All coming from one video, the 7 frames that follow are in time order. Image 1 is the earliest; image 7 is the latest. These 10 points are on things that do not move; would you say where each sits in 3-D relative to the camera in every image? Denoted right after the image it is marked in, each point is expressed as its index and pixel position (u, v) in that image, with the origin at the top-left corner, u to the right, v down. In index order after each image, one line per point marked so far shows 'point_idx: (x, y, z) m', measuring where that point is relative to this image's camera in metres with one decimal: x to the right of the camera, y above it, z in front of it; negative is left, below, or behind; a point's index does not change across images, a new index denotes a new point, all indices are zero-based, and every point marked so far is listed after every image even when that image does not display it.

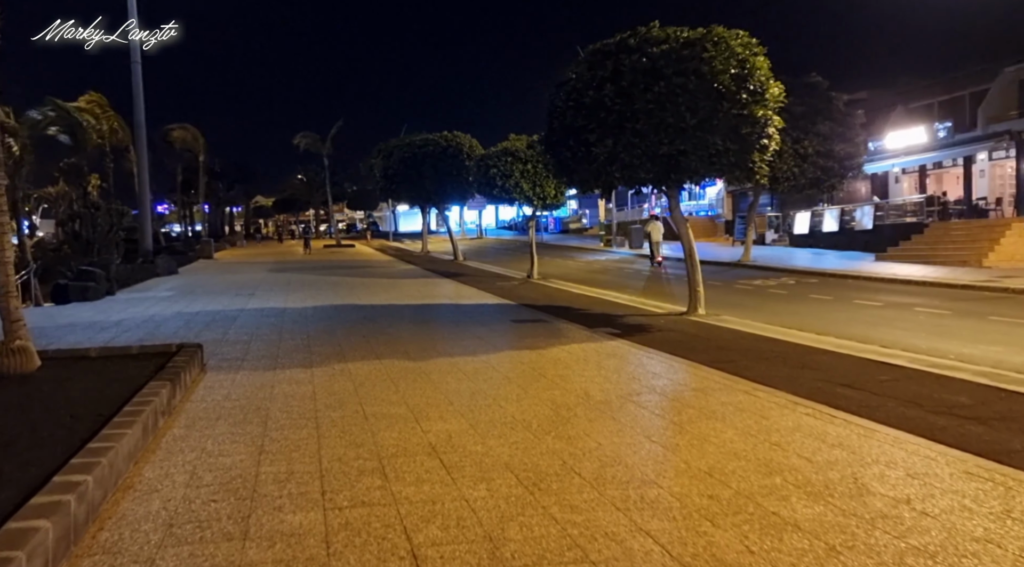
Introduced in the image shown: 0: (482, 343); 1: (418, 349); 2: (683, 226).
0: (-0.5, -1.0, +10.9) m
1: (-1.4, -1.0, +10.2) m
2: (+3.7, +1.2, +14.1) m
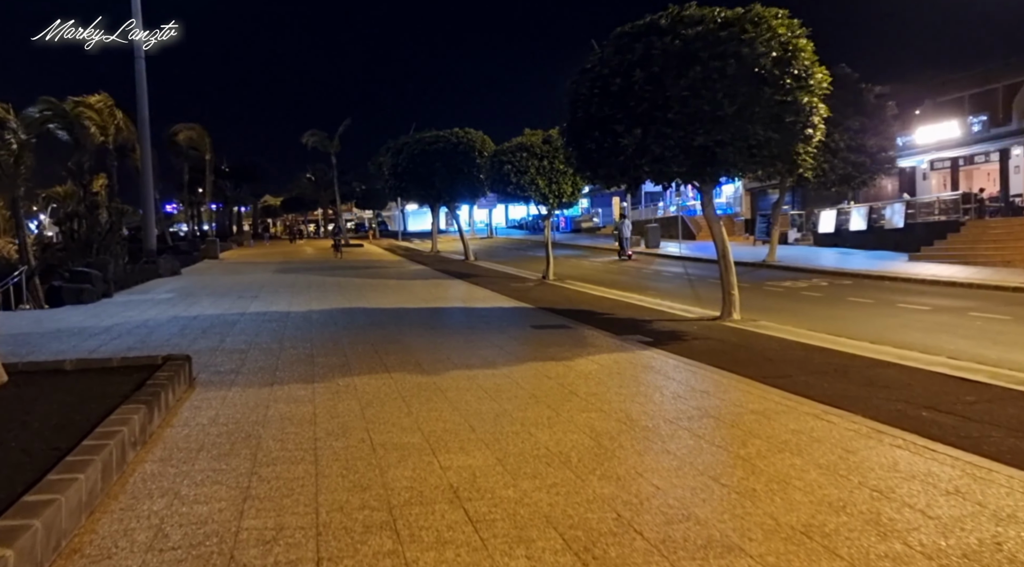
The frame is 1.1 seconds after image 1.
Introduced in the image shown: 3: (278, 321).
0: (-0.2, -1.0, +9.9) m
1: (-1.1, -1.1, +9.2) m
2: (+4.0, +1.1, +13.1) m
3: (-4.8, -0.8, +13.6) m
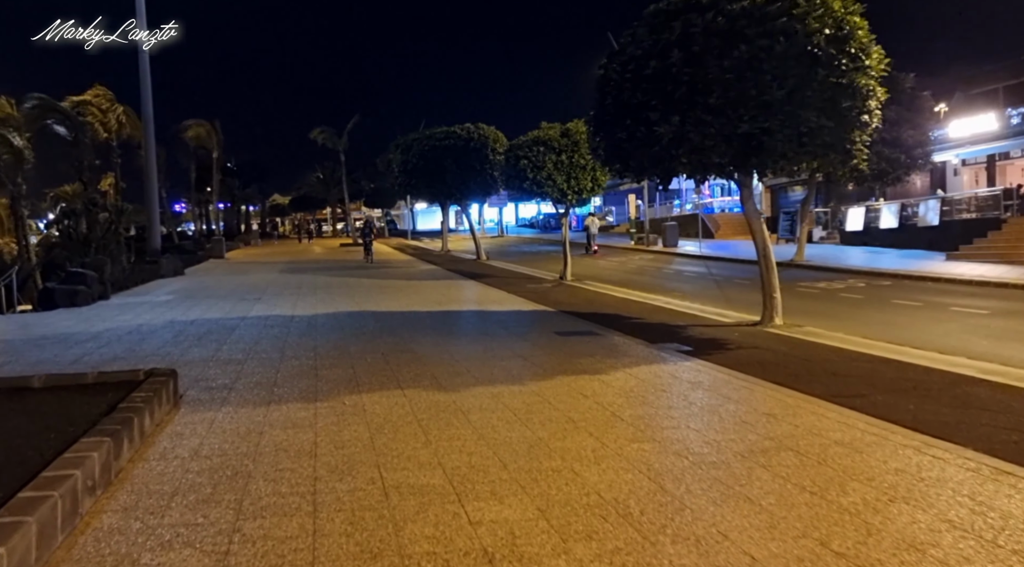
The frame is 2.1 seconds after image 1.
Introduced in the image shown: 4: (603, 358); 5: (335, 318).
0: (+0.2, -1.1, +8.9) m
1: (-0.8, -1.1, +8.2) m
2: (+4.4, +1.1, +12.0) m
3: (-4.4, -0.8, +12.7) m
4: (+1.3, -1.1, +9.3) m
5: (-3.7, -0.7, +13.7) m
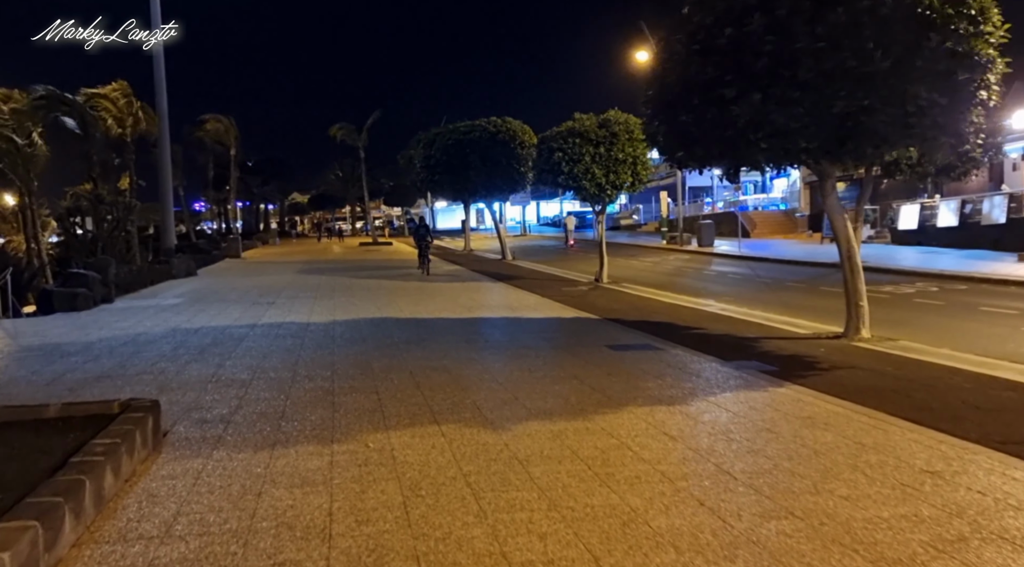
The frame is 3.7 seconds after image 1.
0: (+0.8, -1.2, +7.4) m
1: (-0.2, -1.2, +6.7) m
2: (+5.1, +1.0, +10.3) m
3: (-3.7, -0.9, +11.3) m
4: (+1.9, -1.1, +7.8) m
5: (-2.9, -0.8, +12.3) m
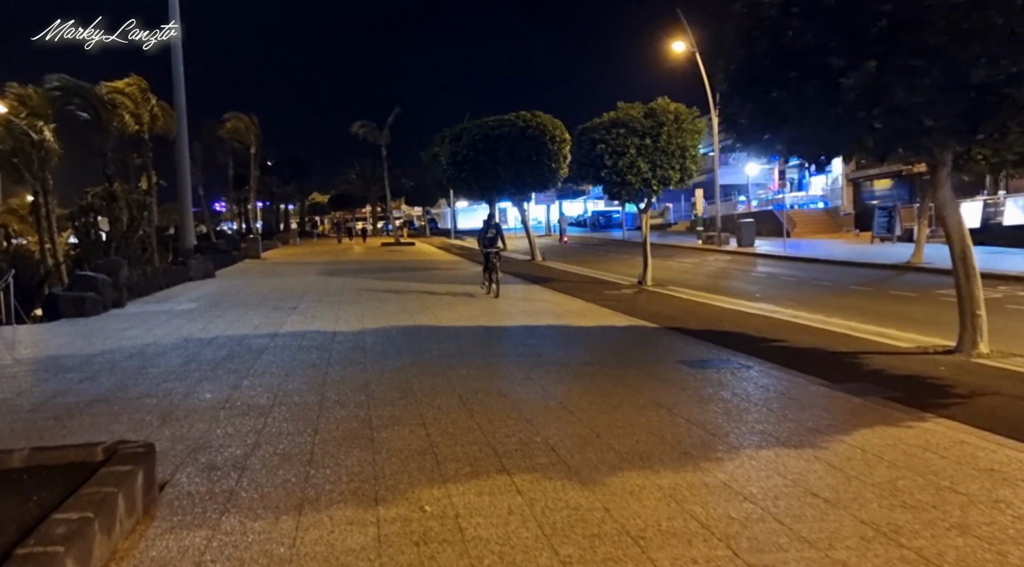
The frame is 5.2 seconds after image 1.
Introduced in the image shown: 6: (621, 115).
0: (+1.5, -1.3, +6.0) m
1: (+0.5, -1.3, +5.3) m
2: (+5.9, +0.9, +8.8) m
3: (-2.9, -1.0, +10.0) m
4: (+2.6, -1.2, +6.4) m
5: (-2.1, -0.9, +11.0) m
6: (+2.9, +4.4, +17.4) m
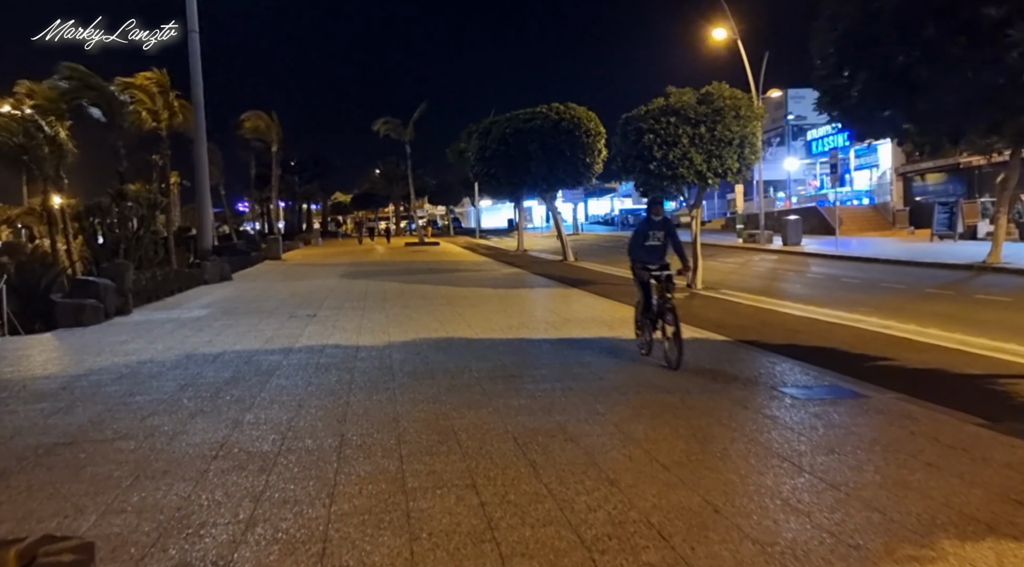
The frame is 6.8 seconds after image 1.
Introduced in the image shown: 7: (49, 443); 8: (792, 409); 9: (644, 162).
0: (+2.0, -1.4, +4.4) m
1: (+1.0, -1.4, +3.8) m
2: (+6.5, +0.8, +7.1) m
3: (-2.2, -1.1, +8.5) m
4: (+3.2, -1.3, +4.8) m
5: (-1.4, -1.0, +9.5) m
6: (+3.8, +4.3, +15.8) m
7: (-3.9, -1.3, +5.6) m
8: (+2.7, -1.2, +6.4) m
9: (+3.2, +2.9, +16.0) m
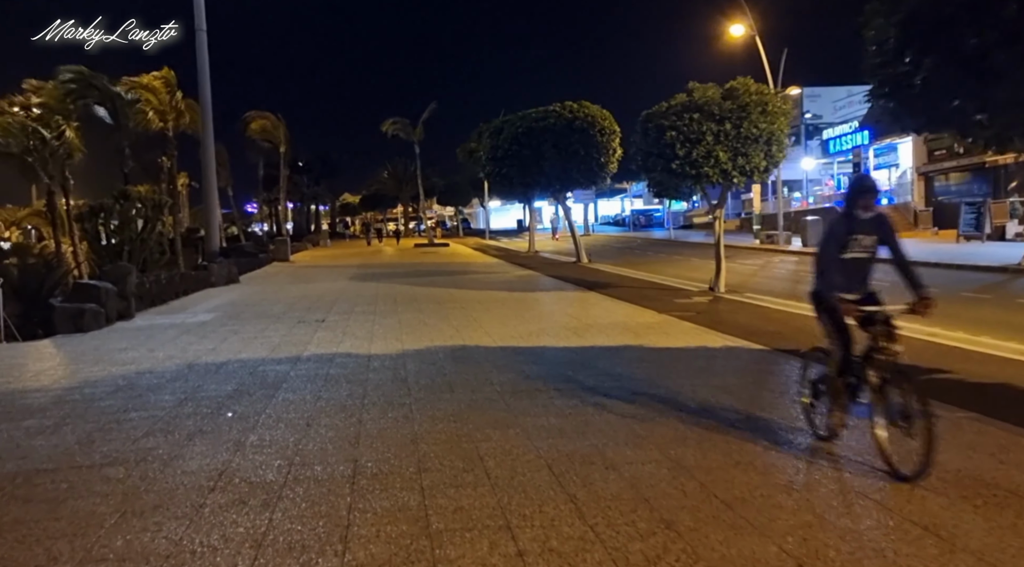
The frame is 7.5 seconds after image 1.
0: (+2.3, -1.4, +3.8) m
1: (+1.3, -1.5, +3.2) m
2: (+6.8, +0.8, +6.4) m
3: (-1.9, -1.1, +8.0) m
4: (+3.4, -1.4, +4.1) m
5: (-1.1, -1.0, +8.9) m
6: (+4.1, +4.2, +15.1) m
7: (-3.7, -1.4, +5.1) m
8: (+2.9, -1.3, +5.7) m
9: (+3.5, +2.9, +15.4) m
